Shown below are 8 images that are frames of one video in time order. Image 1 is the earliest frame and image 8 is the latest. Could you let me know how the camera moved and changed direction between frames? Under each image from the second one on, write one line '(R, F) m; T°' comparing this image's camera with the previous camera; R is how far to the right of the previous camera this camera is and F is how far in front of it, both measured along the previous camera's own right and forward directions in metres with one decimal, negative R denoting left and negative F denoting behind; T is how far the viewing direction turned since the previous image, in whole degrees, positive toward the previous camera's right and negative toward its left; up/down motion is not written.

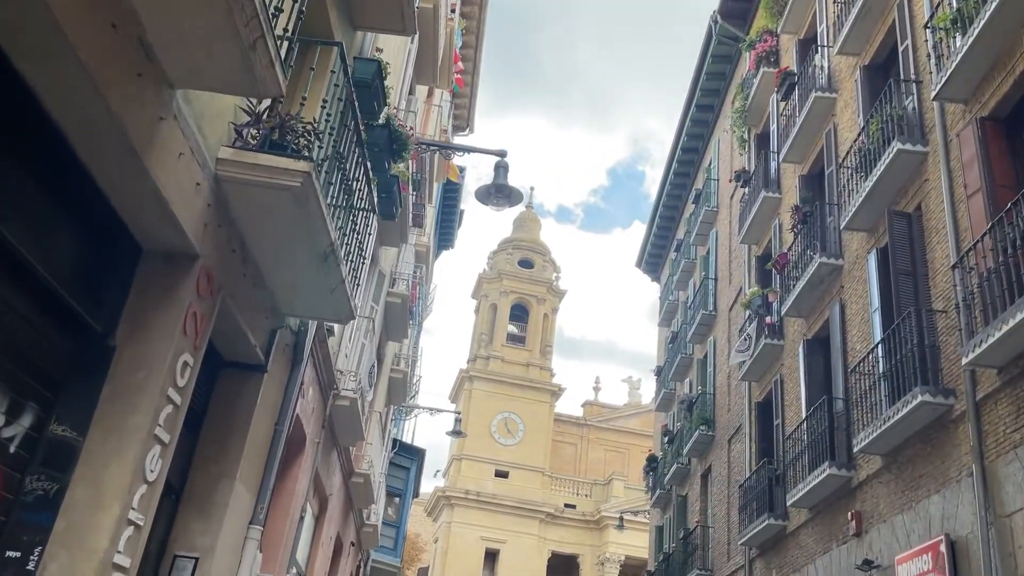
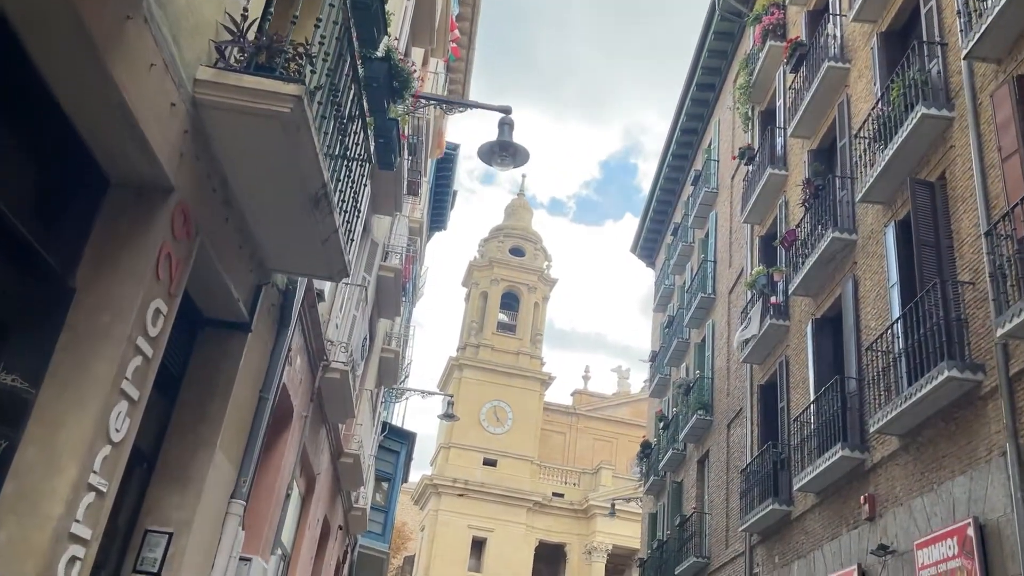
(-0.1, +0.6) m; +1°
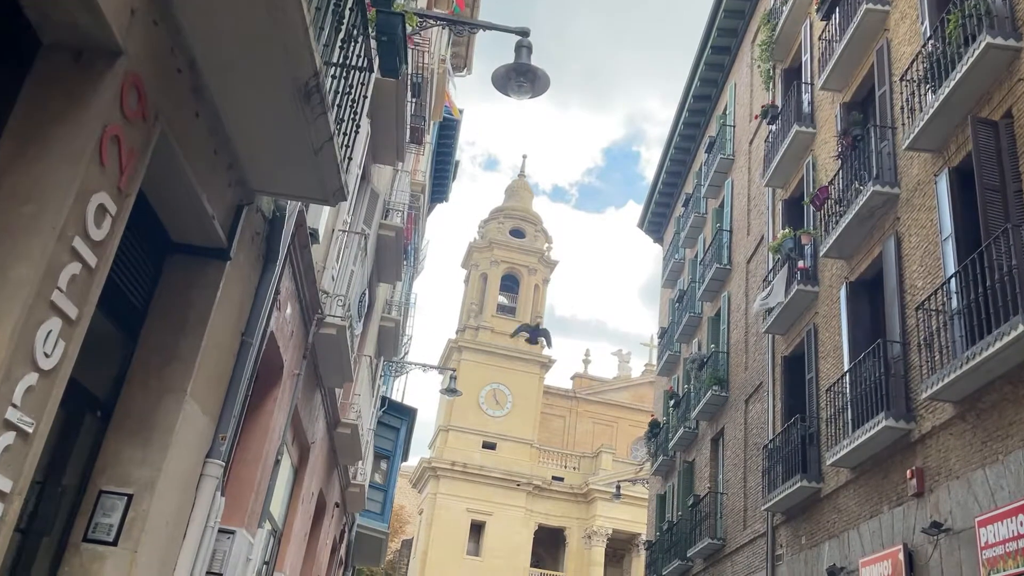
(-0.2, +1.0) m; 0°
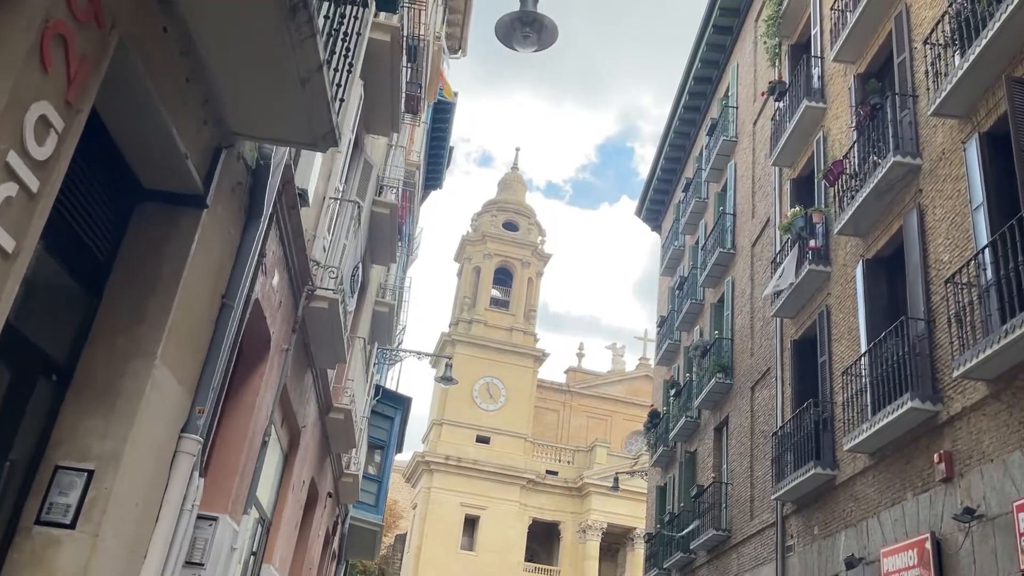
(-0.1, +0.6) m; +1°
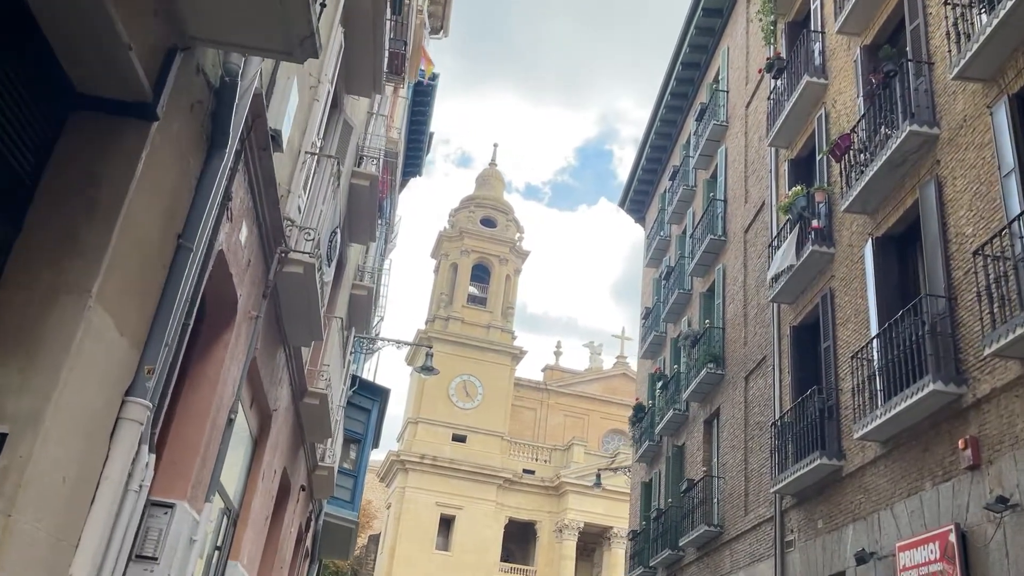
(-0.2, +0.8) m; +2°
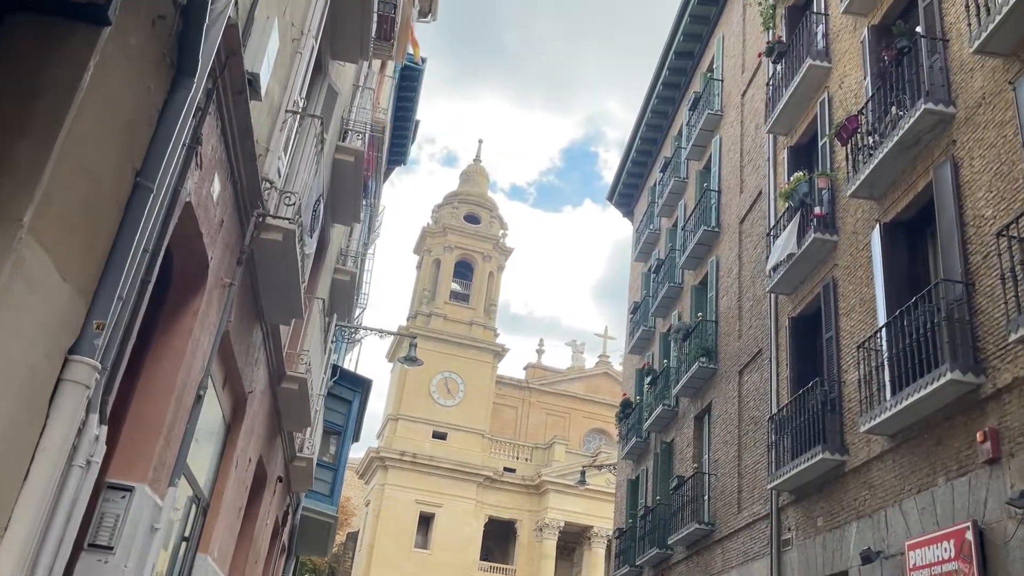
(-0.1, +0.6) m; +1°
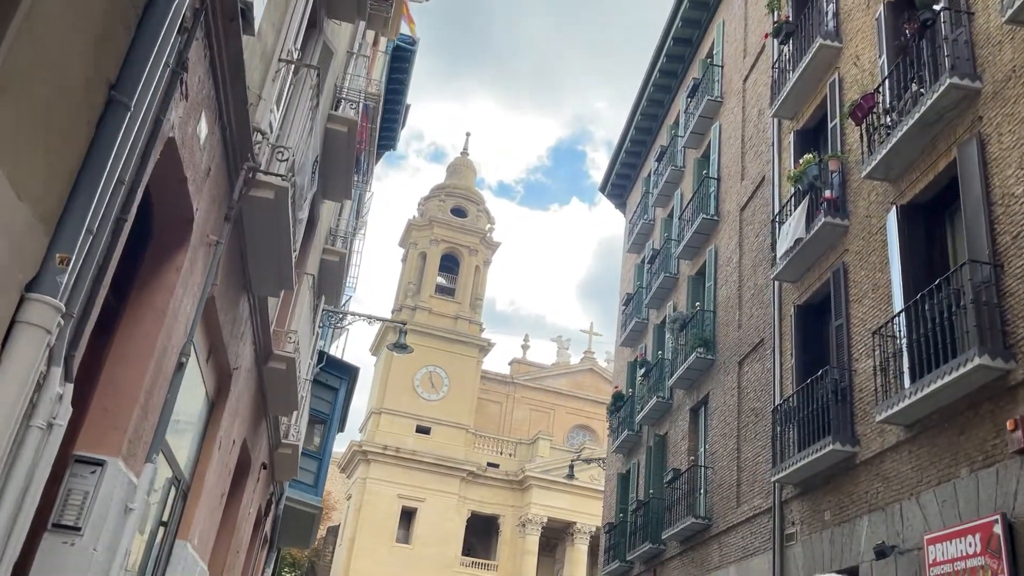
(-0.2, +0.5) m; +1°
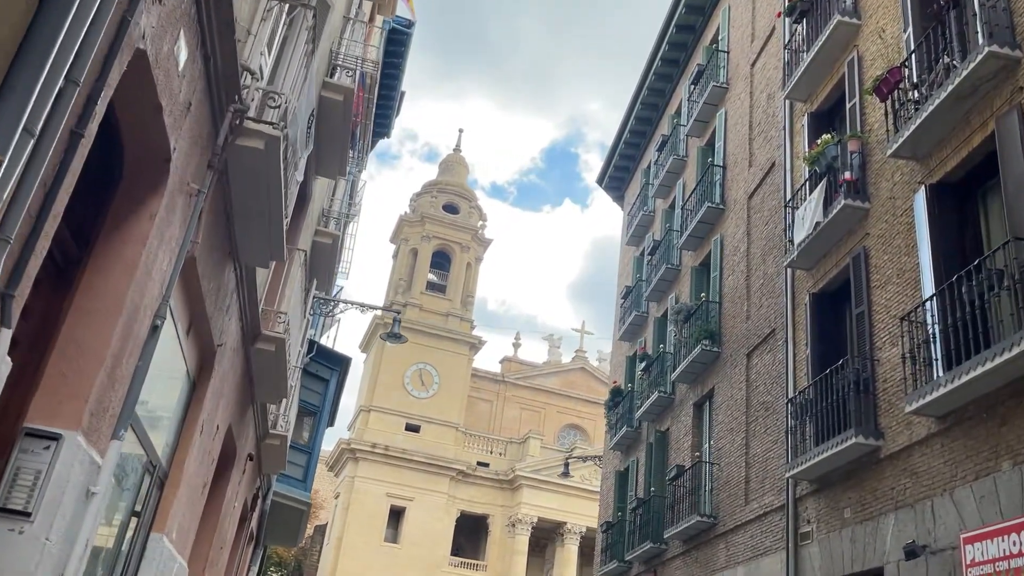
(-0.2, +0.7) m; +1°
